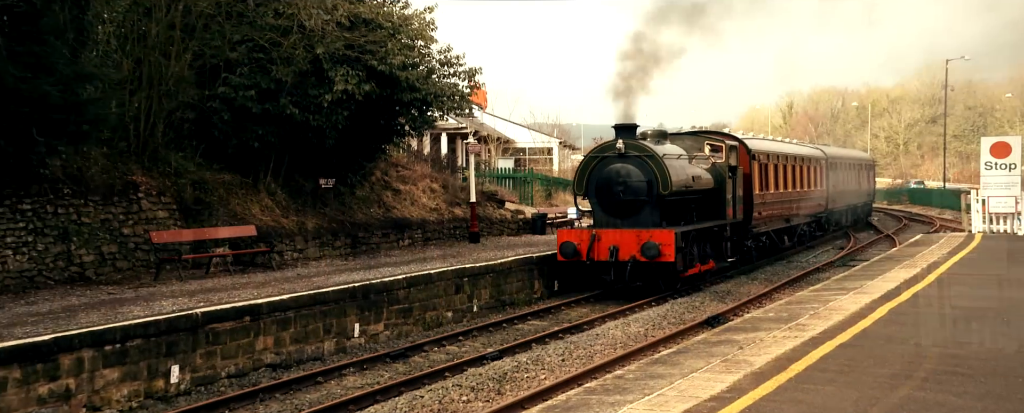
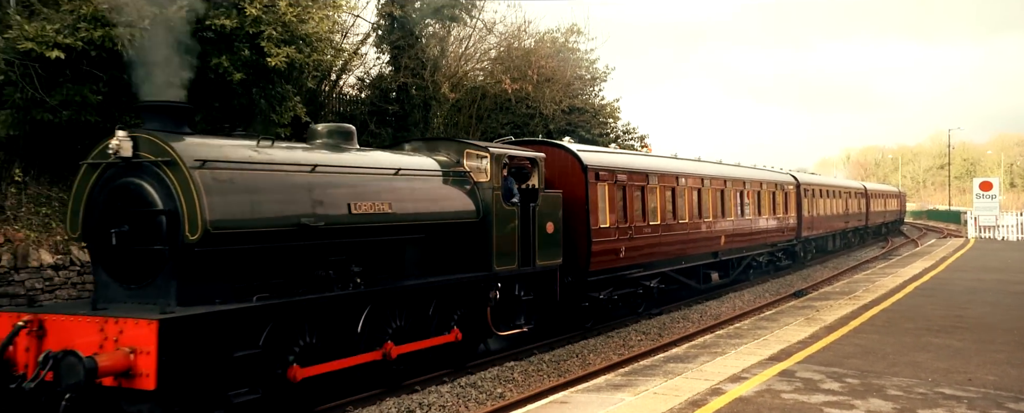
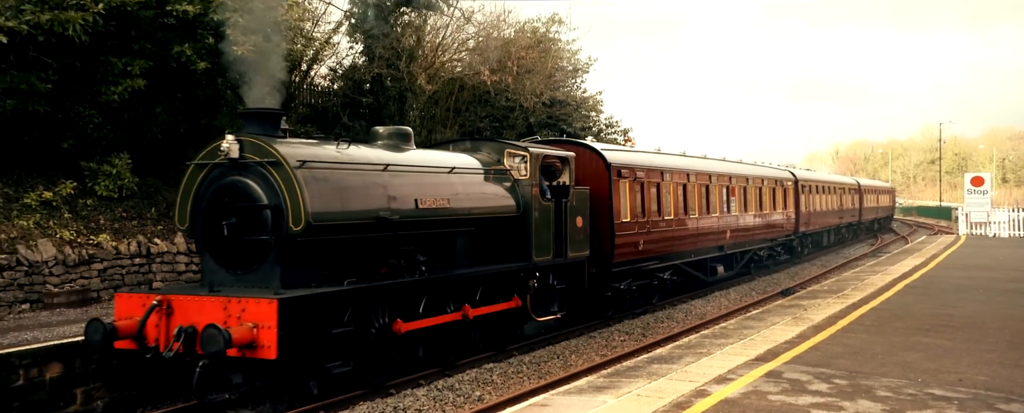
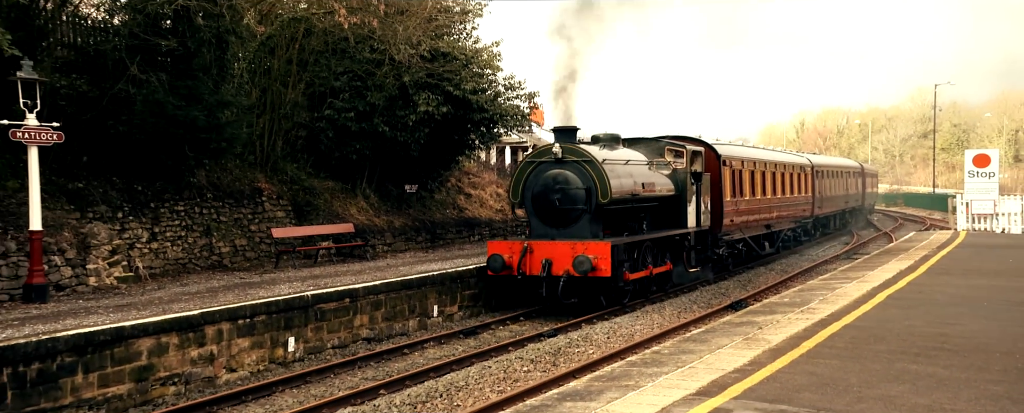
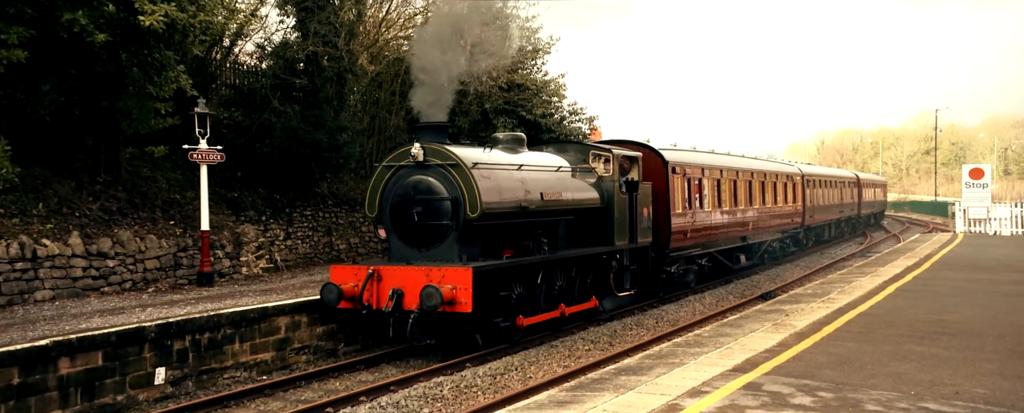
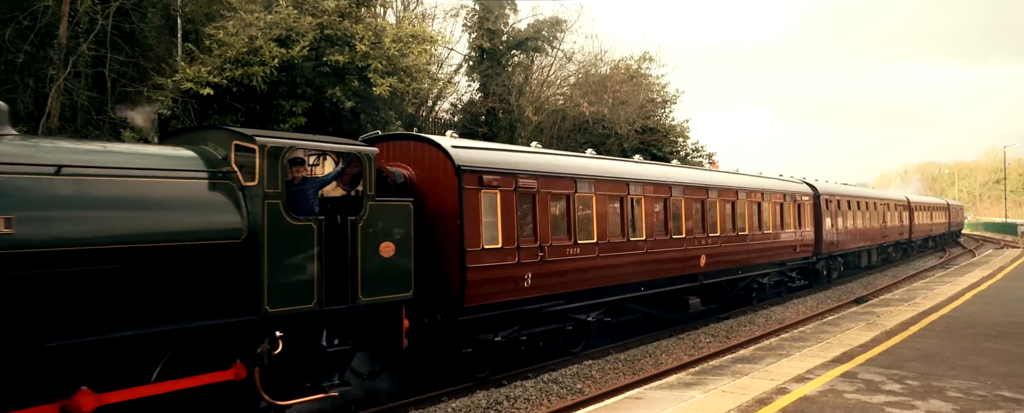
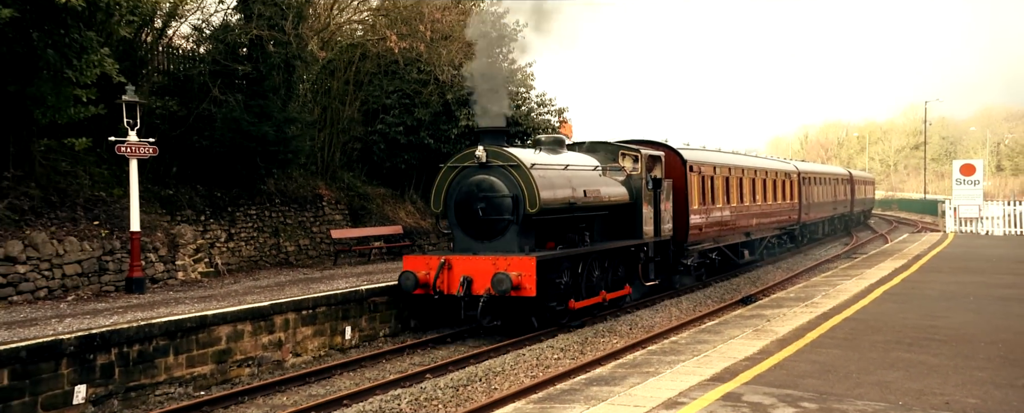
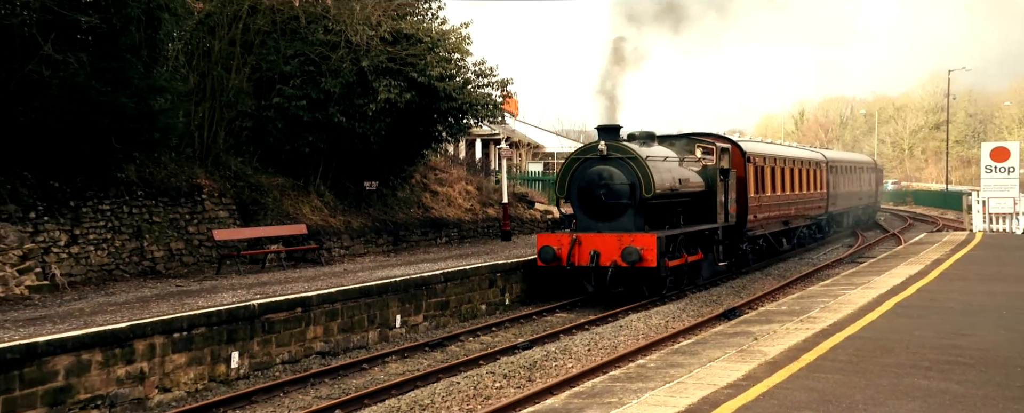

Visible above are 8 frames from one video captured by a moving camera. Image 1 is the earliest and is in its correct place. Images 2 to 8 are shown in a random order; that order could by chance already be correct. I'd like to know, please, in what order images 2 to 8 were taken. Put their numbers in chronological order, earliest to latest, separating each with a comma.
8, 4, 7, 5, 3, 2, 6
